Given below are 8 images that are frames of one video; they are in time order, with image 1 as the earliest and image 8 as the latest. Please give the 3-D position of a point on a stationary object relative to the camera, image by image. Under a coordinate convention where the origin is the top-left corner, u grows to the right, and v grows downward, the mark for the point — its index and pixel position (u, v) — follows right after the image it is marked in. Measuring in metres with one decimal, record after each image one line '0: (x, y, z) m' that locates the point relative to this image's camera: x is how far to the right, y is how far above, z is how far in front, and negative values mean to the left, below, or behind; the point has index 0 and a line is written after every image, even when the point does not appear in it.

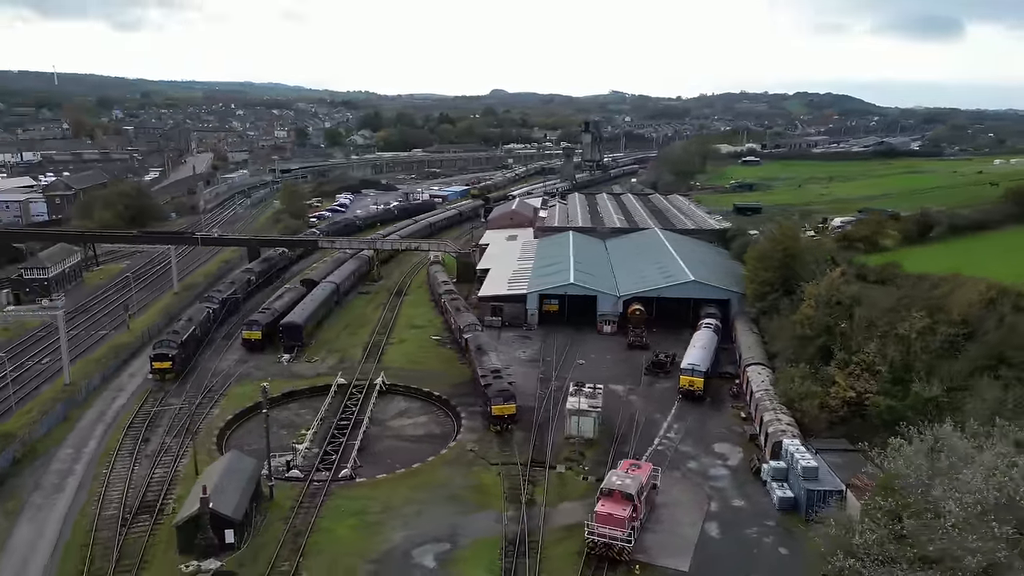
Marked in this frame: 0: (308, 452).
0: (-3.5, -2.8, +12.4) m
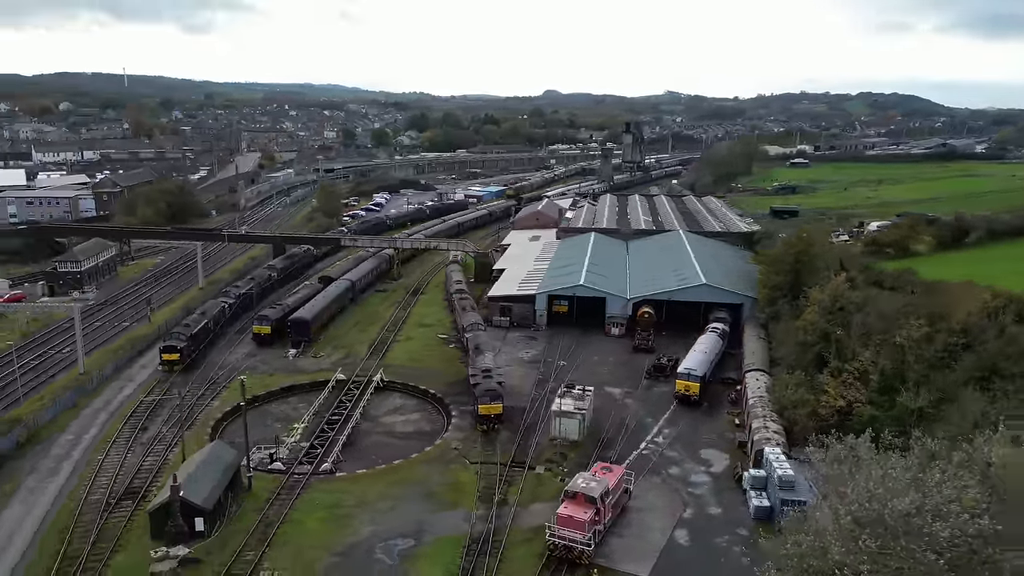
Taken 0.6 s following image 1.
0: (-3.8, -2.8, +12.7) m
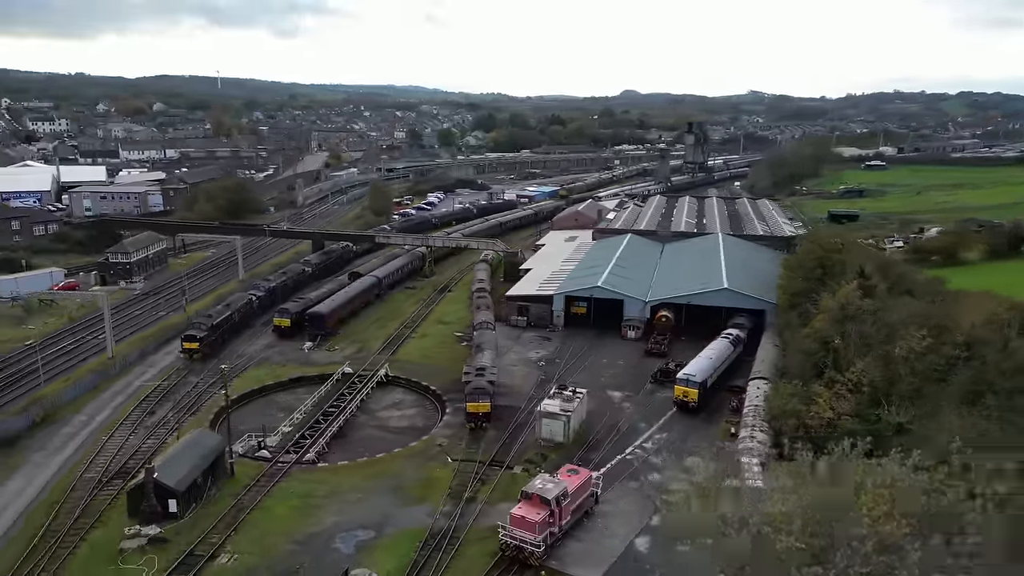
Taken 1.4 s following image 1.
0: (-4.1, -2.7, +13.1) m
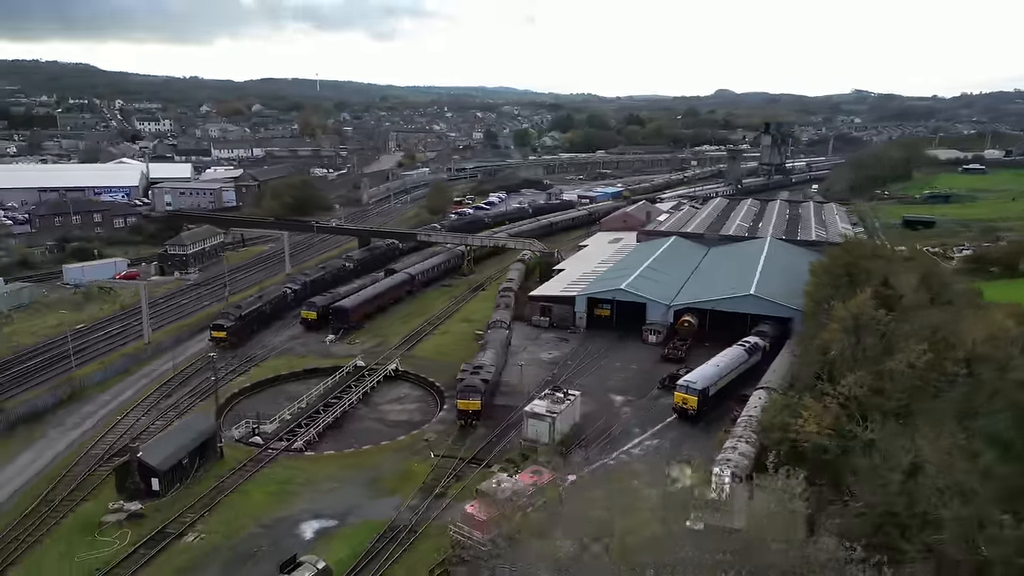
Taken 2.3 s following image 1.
0: (-4.3, -2.5, +13.5) m
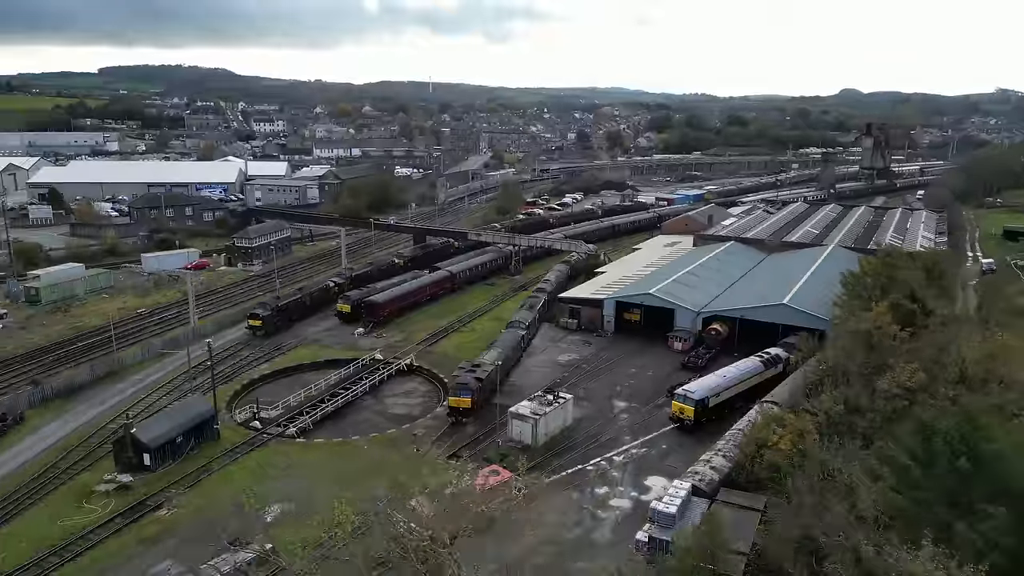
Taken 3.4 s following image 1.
0: (-4.5, -2.4, +14.2) m
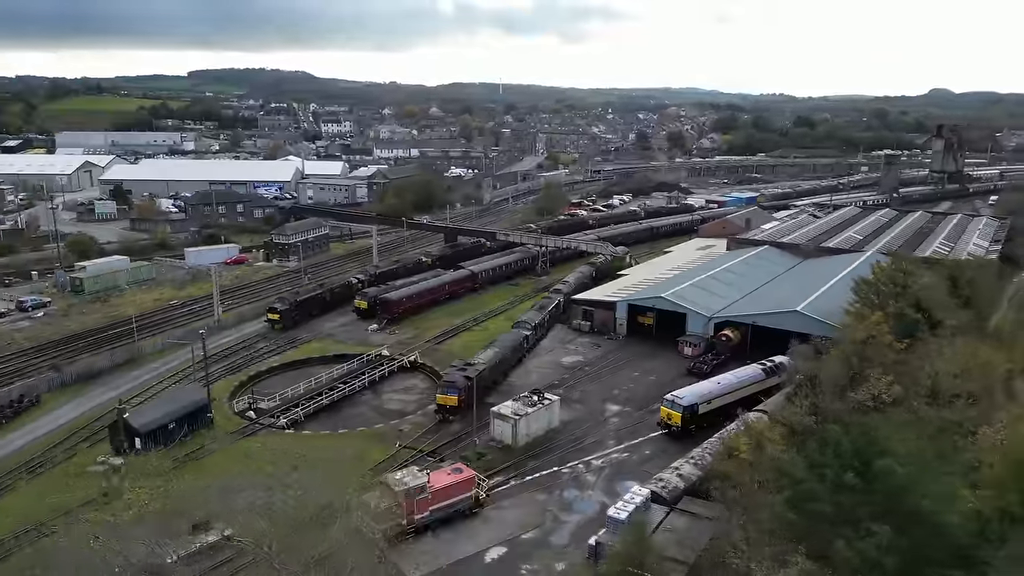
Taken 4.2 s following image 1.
0: (-4.6, -2.3, +14.6) m
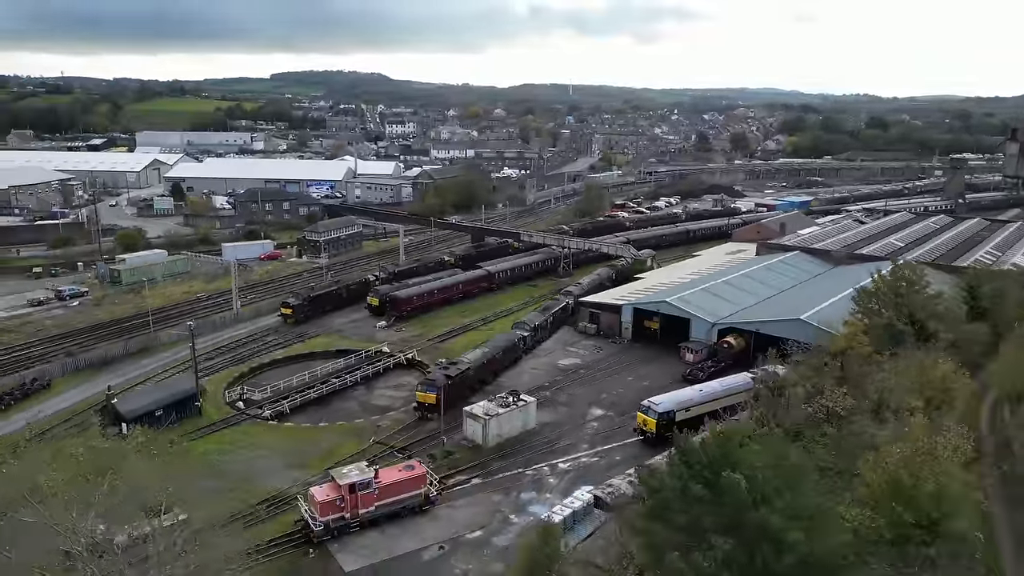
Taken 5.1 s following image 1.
0: (-4.9, -2.2, +15.0) m
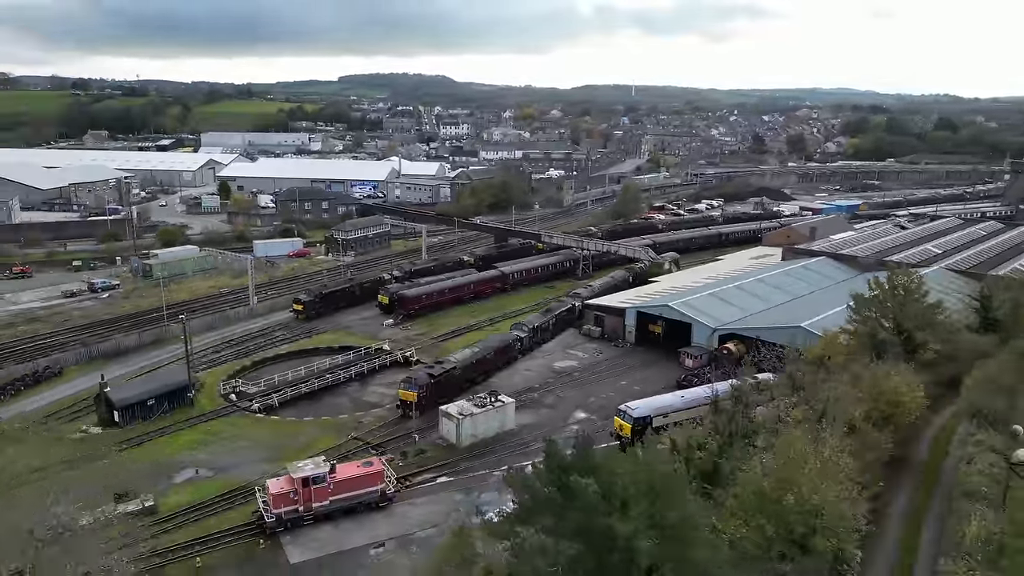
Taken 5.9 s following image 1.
0: (-5.2, -2.1, +15.4) m
